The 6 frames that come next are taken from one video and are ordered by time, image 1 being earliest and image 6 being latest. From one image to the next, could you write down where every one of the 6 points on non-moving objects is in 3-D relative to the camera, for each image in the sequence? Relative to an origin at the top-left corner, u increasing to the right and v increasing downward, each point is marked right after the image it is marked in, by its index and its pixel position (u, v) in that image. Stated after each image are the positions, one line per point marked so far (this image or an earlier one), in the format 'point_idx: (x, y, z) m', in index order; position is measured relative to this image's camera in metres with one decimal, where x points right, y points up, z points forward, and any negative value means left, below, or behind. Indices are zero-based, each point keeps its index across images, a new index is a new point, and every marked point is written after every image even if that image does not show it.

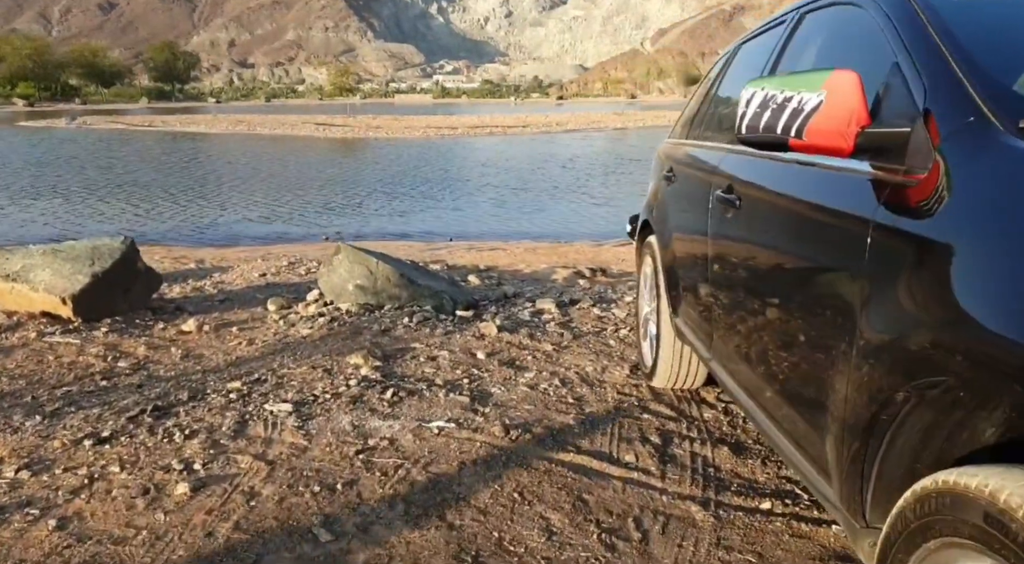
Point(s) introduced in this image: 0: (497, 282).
0: (-0.2, 0.0, +10.3) m
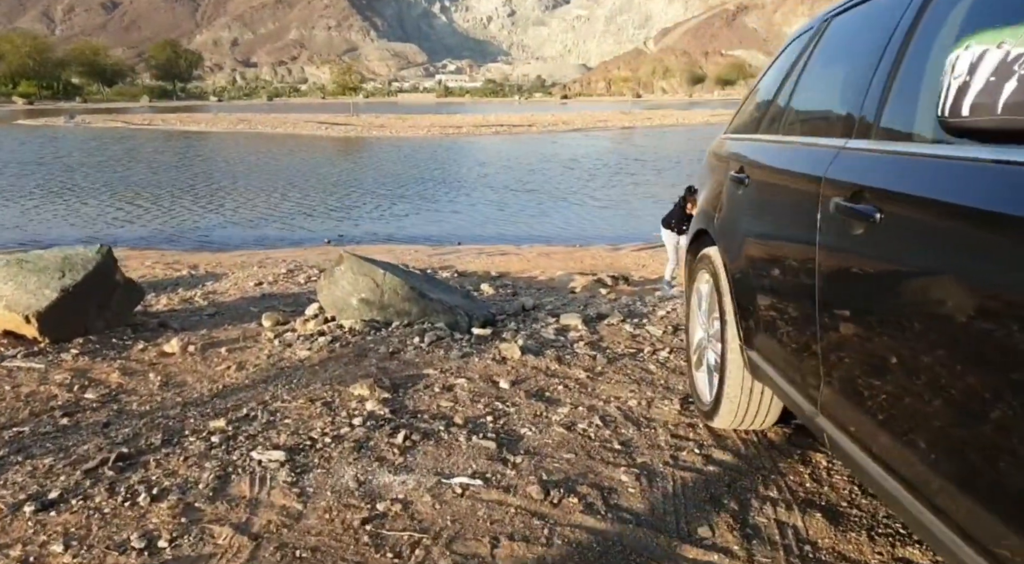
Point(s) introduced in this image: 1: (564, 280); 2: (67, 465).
0: (0.0, -0.1, +9.5) m
1: (+0.6, 0.0, +11.2) m
2: (-1.8, -0.7, +3.8) m
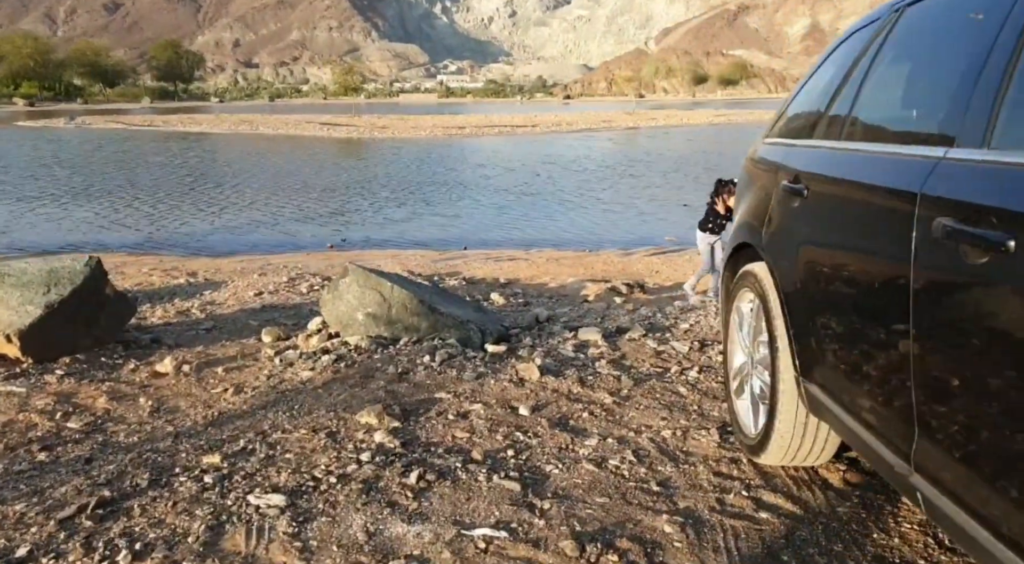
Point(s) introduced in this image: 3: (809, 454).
0: (+0.1, -0.2, +9.1) m
1: (+0.7, -0.1, +10.8) m
2: (-1.7, -0.8, +3.4) m
3: (+1.2, -0.7, +3.8) m
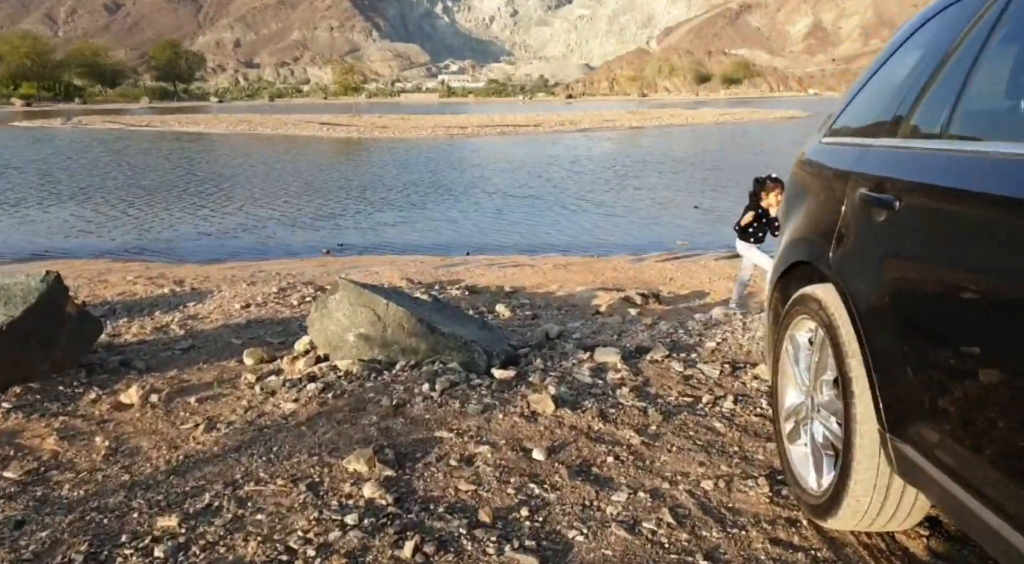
0: (+0.2, -0.3, +8.4) m
1: (+0.8, -0.2, +10.1) m
2: (-1.7, -0.9, +2.7) m
3: (+1.3, -0.8, +3.1) m
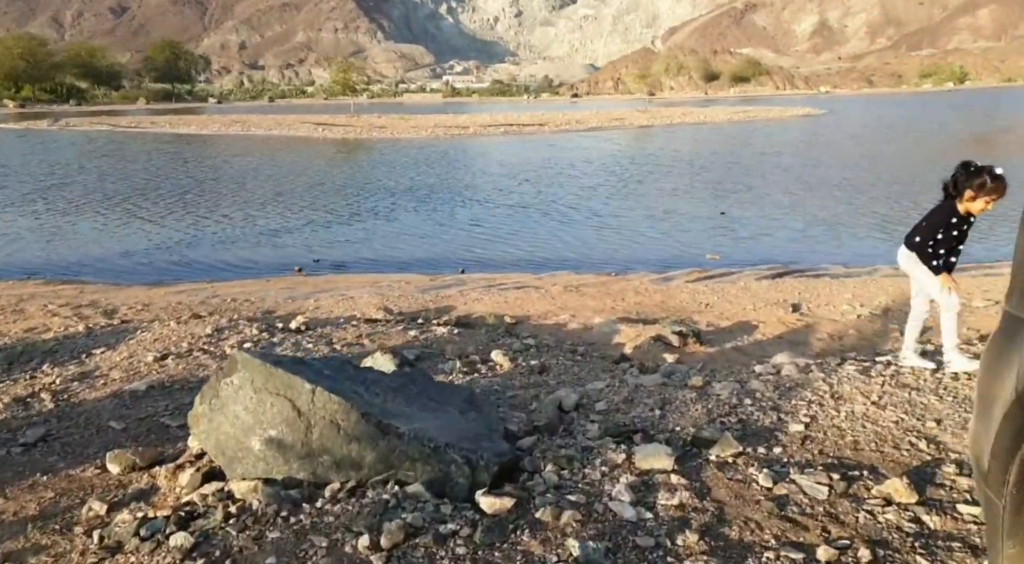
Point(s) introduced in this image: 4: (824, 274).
0: (+0.2, -0.6, +6.4) m
1: (+0.8, -0.4, +8.1) m
2: (-1.7, -1.2, +0.7) m
3: (+1.2, -1.1, +1.1) m
4: (+3.8, +0.1, +11.3) m
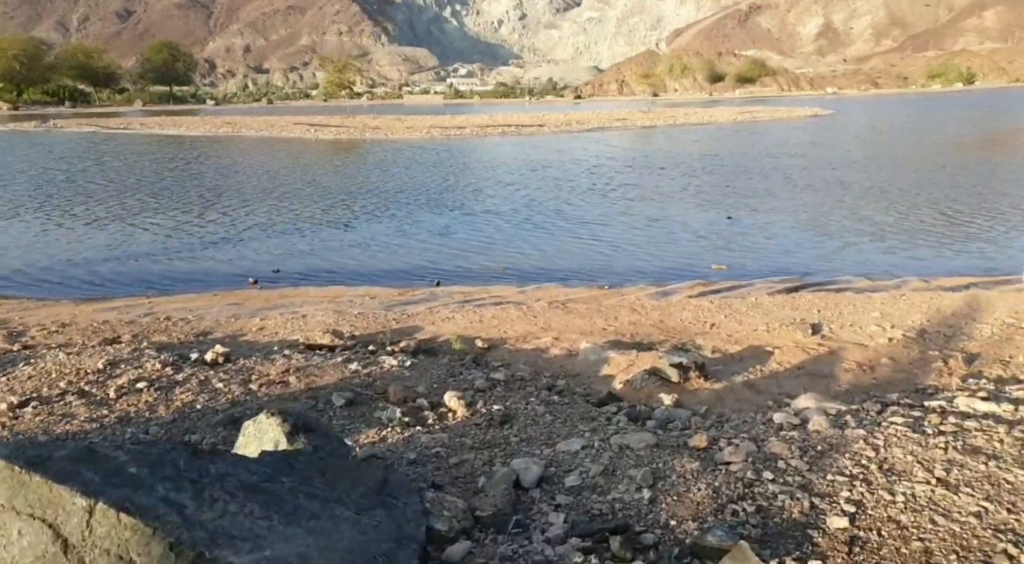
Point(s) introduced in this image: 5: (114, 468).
0: (-0.1, -0.7, +5.0) m
1: (+0.6, -0.6, +6.8) m
2: (-2.0, -1.4, -0.6) m
3: (+1.0, -1.2, -0.2) m
4: (+3.5, -0.1, +9.9) m
5: (-1.1, -0.5, +2.5) m
